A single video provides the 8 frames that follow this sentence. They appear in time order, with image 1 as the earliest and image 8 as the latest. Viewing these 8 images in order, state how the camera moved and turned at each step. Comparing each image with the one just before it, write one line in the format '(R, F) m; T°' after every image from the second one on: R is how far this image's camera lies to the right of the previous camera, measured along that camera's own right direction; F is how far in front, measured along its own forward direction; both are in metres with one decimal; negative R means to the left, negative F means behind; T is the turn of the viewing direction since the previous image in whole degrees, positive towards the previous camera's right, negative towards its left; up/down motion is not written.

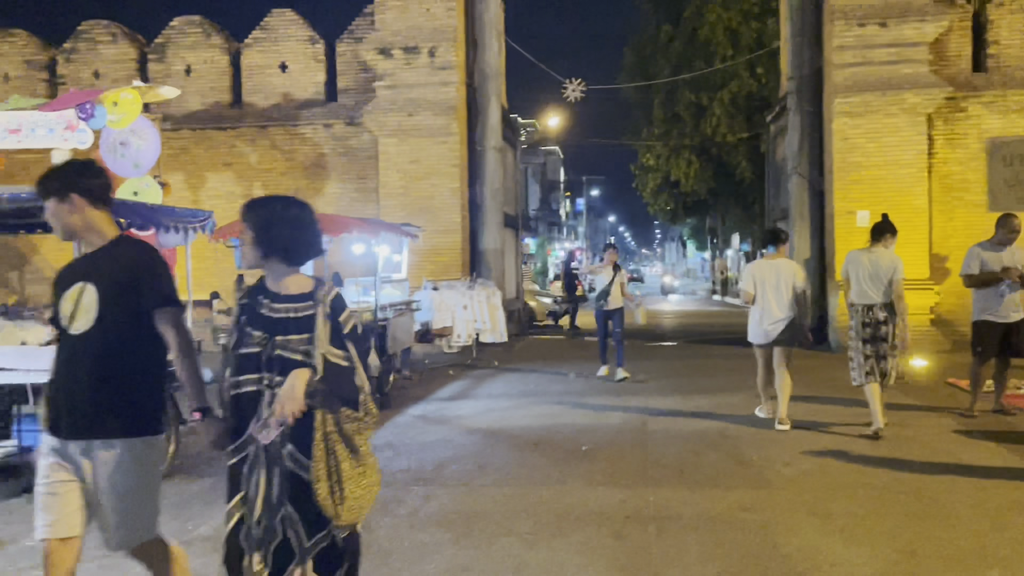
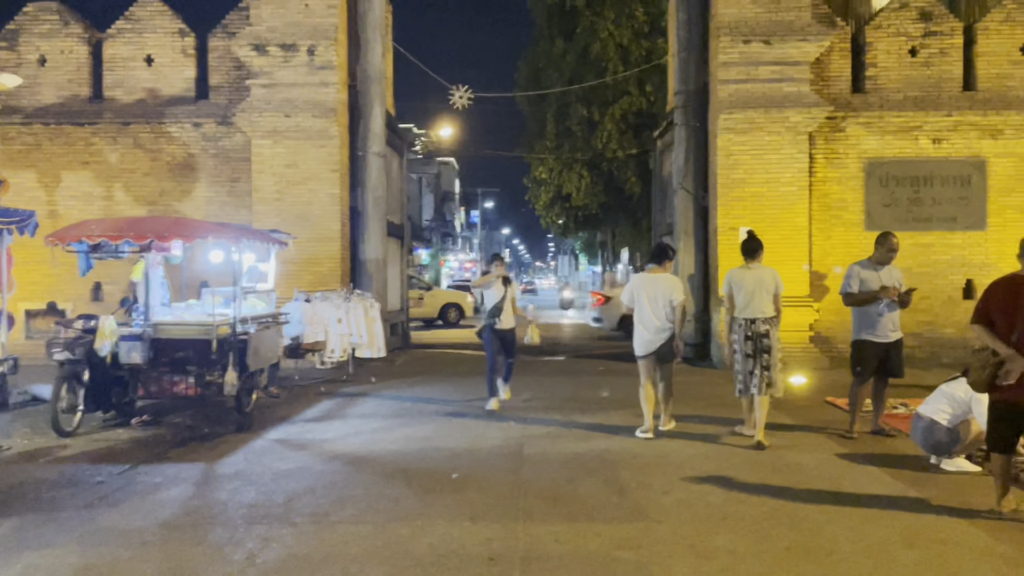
(+0.2, +0.5) m; +7°
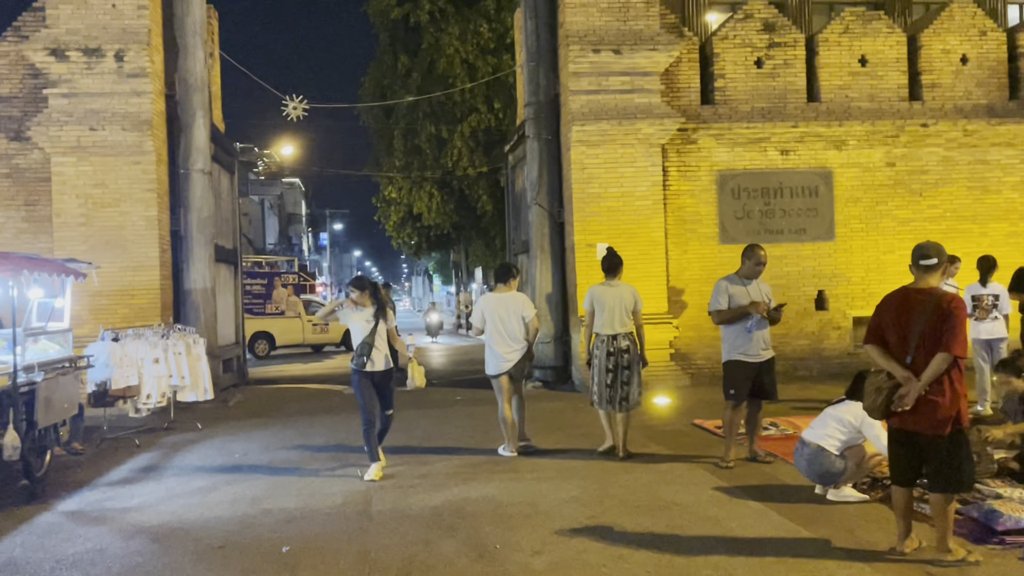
(+0.1, +0.9) m; +9°
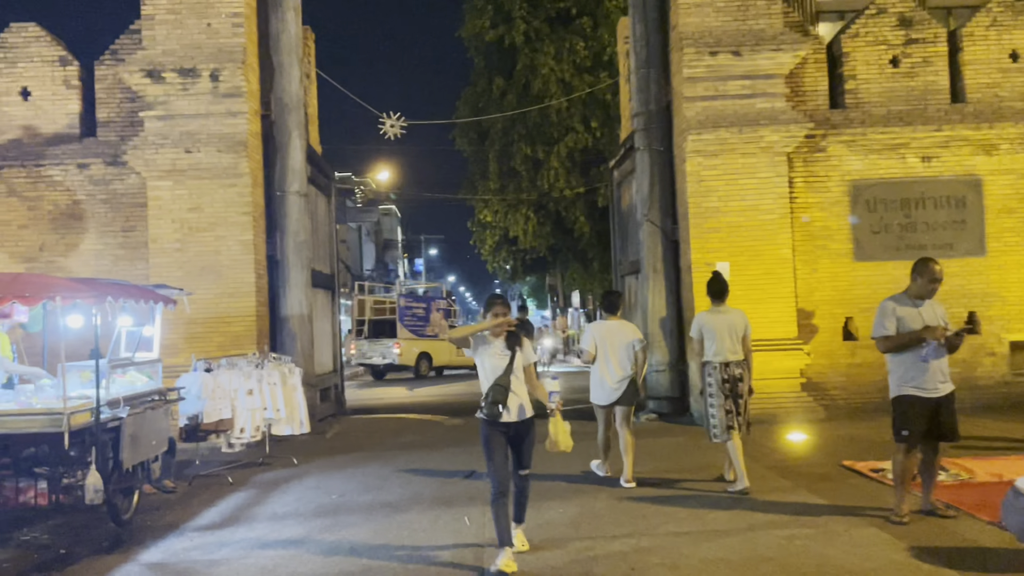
(-0.2, +0.9) m; -6°
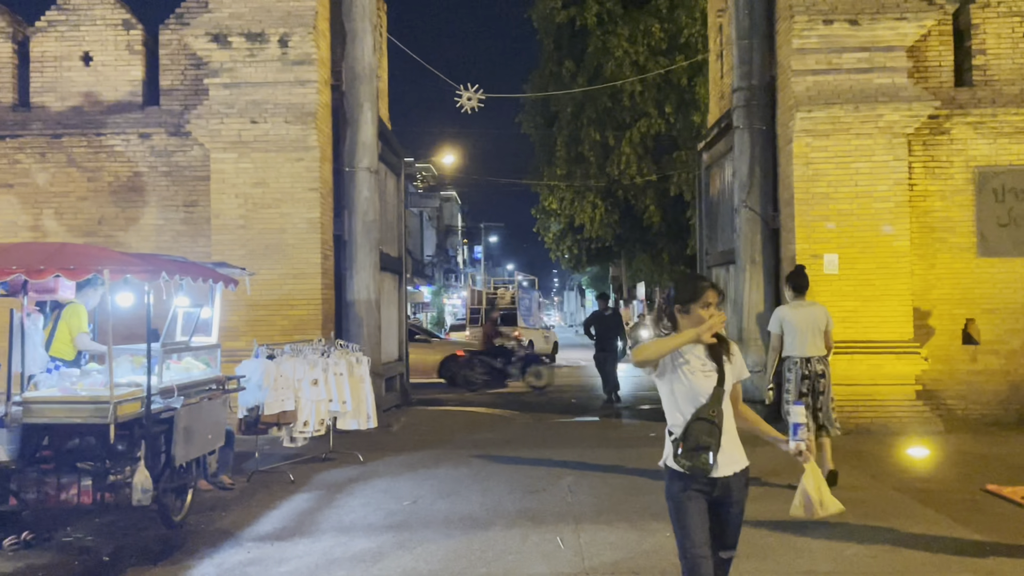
(-0.3, +0.9) m; -4°
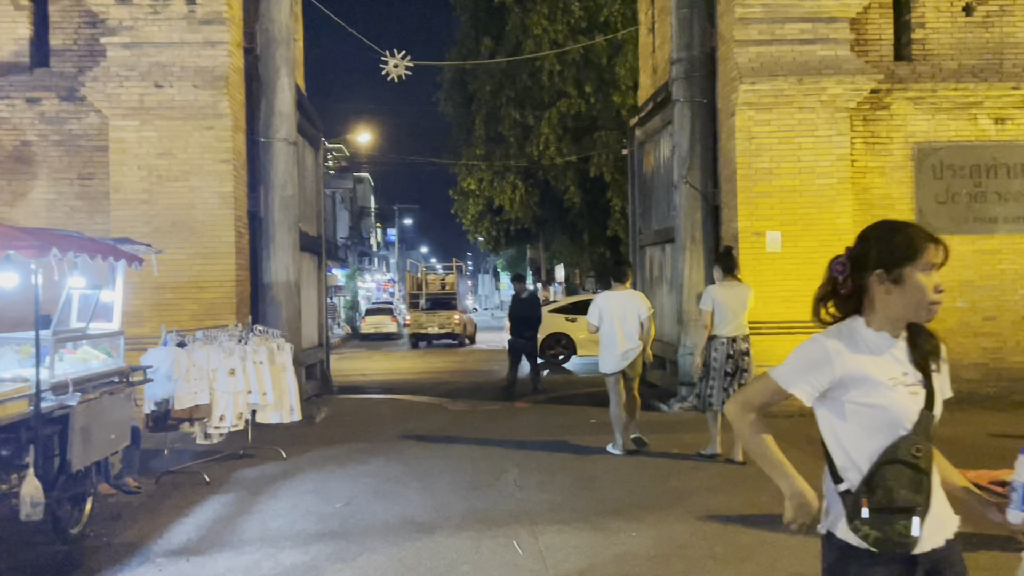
(-0.2, +0.6) m; +5°
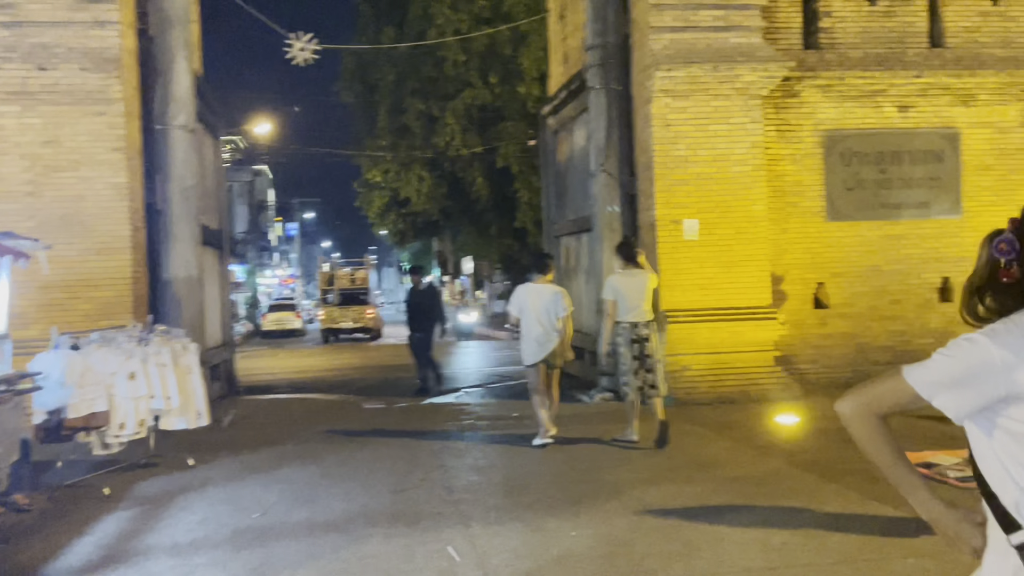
(-0.1, +0.3) m; +6°
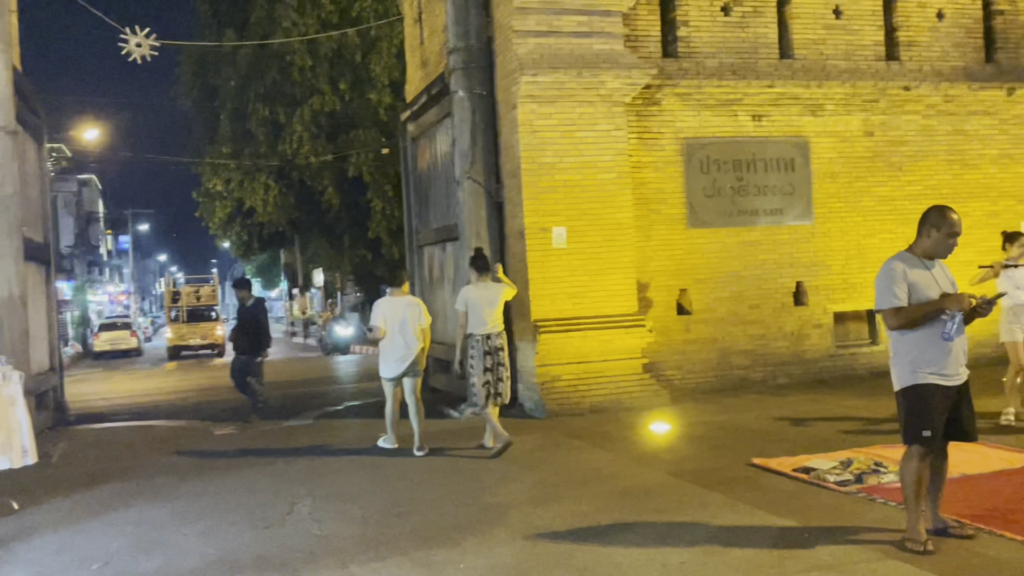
(-0.2, +0.4) m; +9°
